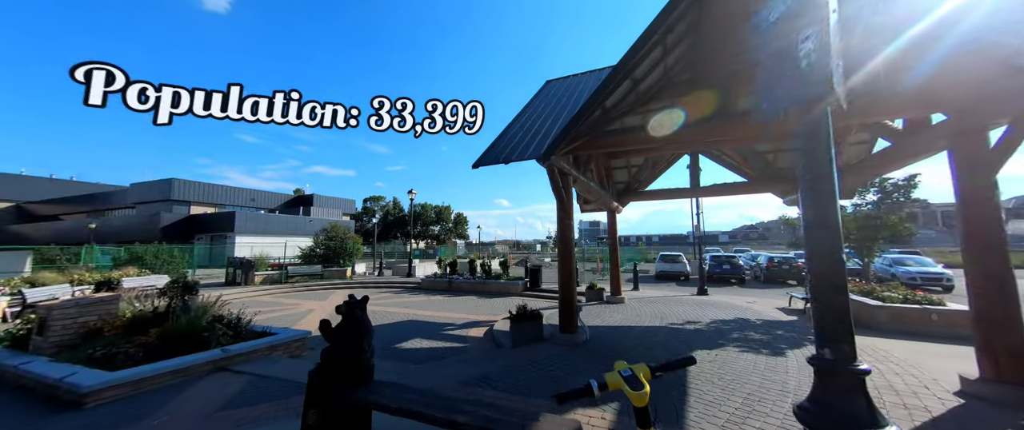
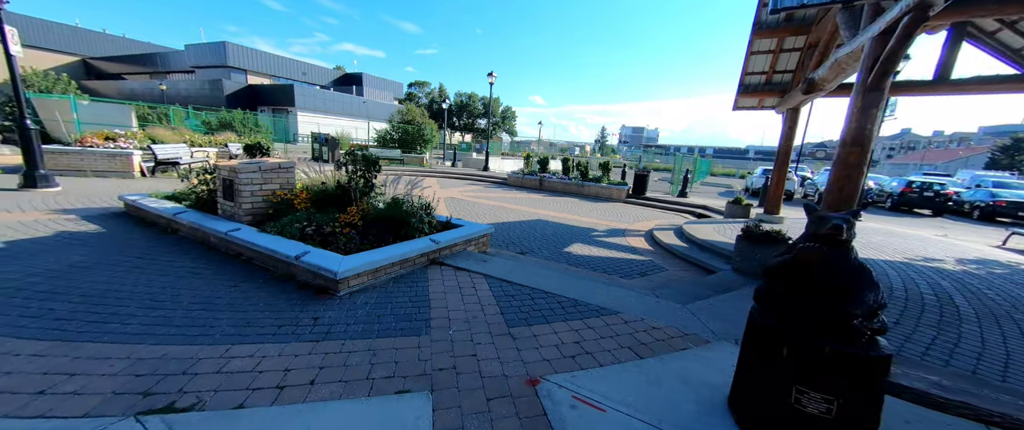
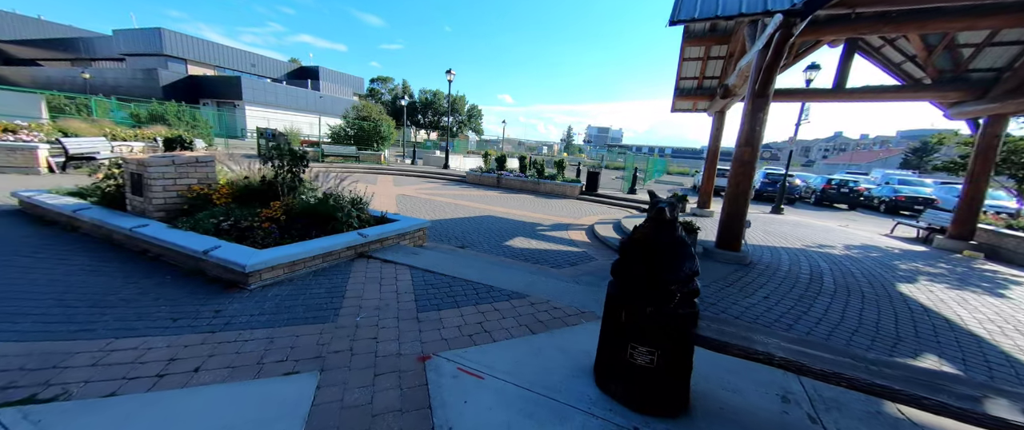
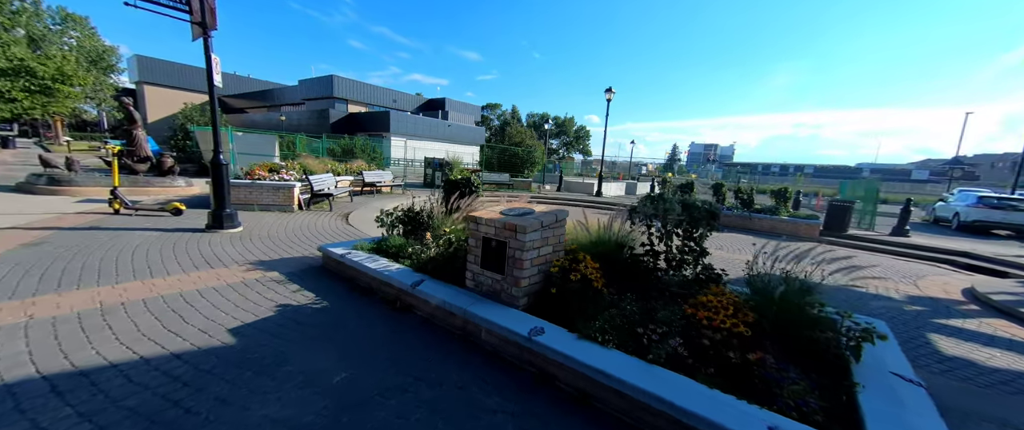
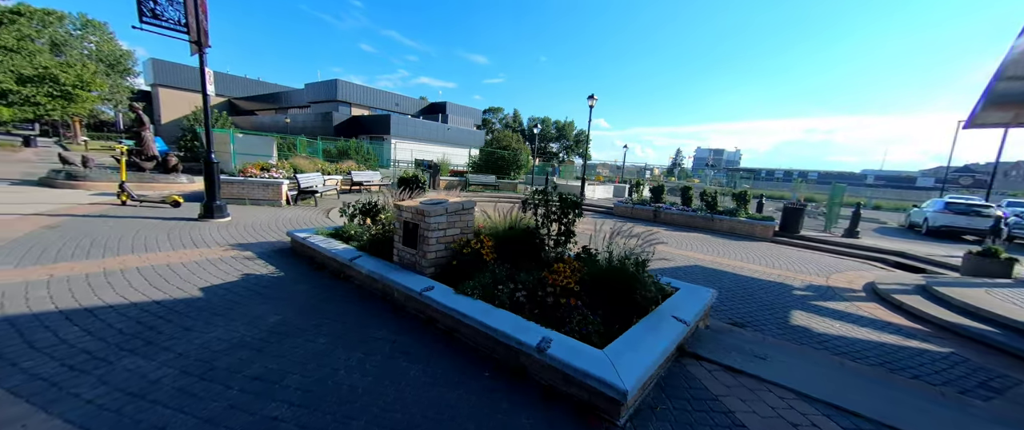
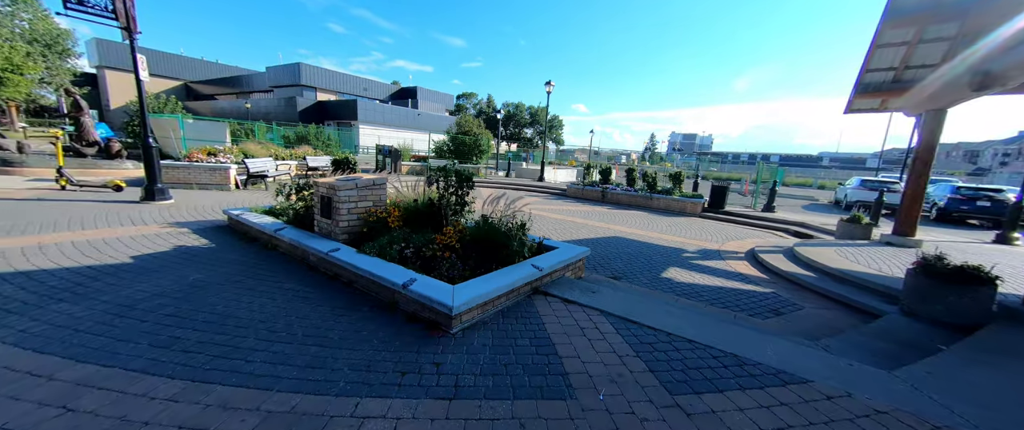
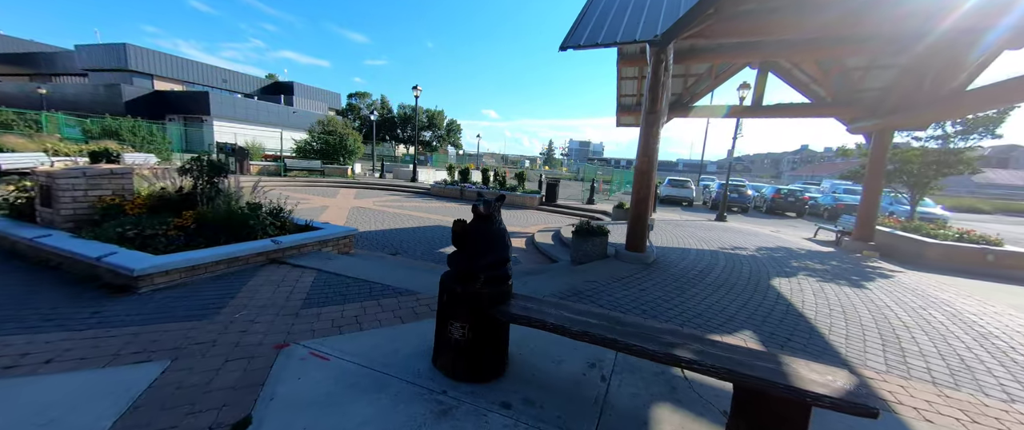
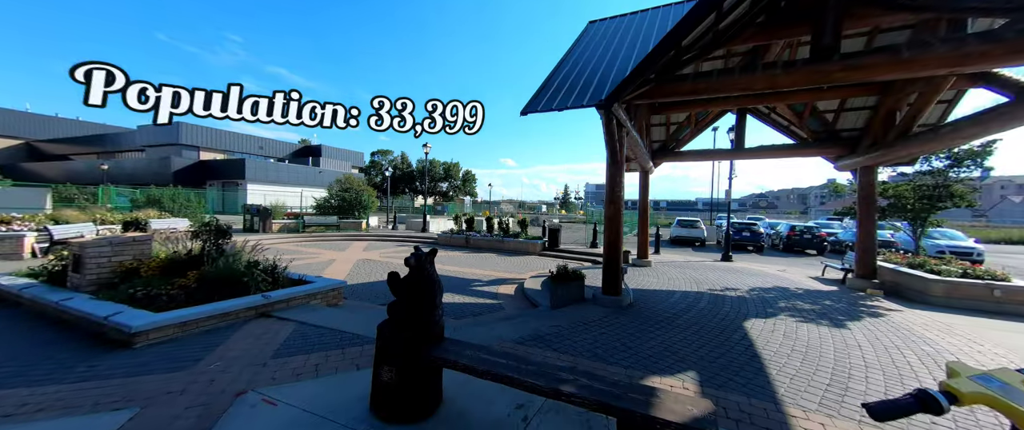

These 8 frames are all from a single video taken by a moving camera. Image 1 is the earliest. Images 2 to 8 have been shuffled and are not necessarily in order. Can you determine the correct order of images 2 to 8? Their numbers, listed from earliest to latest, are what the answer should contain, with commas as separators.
8, 7, 3, 2, 6, 5, 4
